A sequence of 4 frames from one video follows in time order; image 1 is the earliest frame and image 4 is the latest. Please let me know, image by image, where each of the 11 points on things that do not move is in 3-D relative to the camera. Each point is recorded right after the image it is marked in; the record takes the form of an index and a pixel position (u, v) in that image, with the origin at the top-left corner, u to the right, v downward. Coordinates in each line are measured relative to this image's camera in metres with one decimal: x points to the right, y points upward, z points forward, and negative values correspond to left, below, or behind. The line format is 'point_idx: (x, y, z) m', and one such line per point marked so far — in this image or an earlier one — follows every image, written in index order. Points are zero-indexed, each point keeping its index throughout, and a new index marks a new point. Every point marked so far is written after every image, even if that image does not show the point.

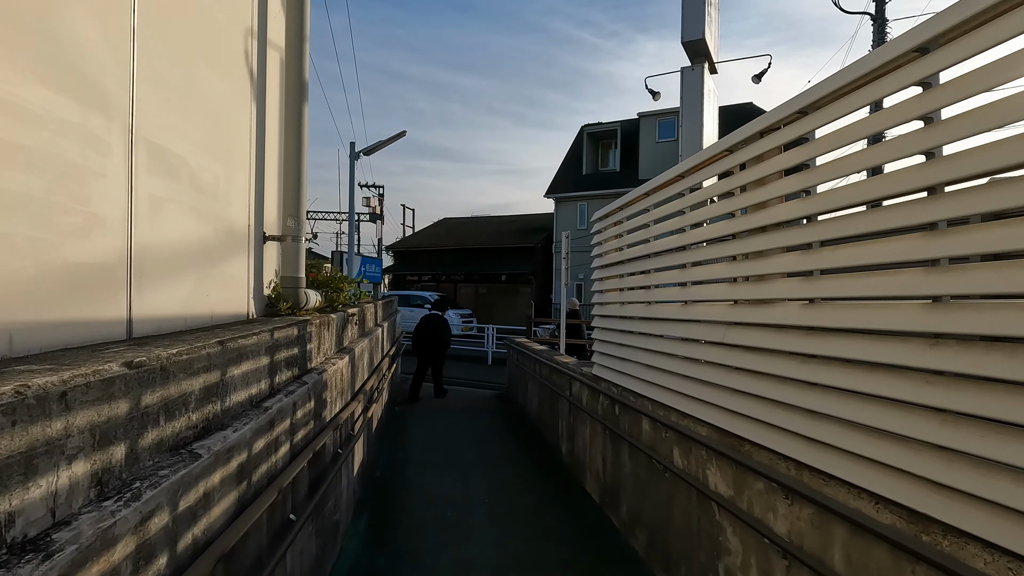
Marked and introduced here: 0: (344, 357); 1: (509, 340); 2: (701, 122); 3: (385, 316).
0: (-1.2, -0.5, +3.9) m
1: (0.0, -1.0, +10.3) m
2: (+2.6, +2.2, +7.3) m
3: (-2.0, -0.4, +8.1) m
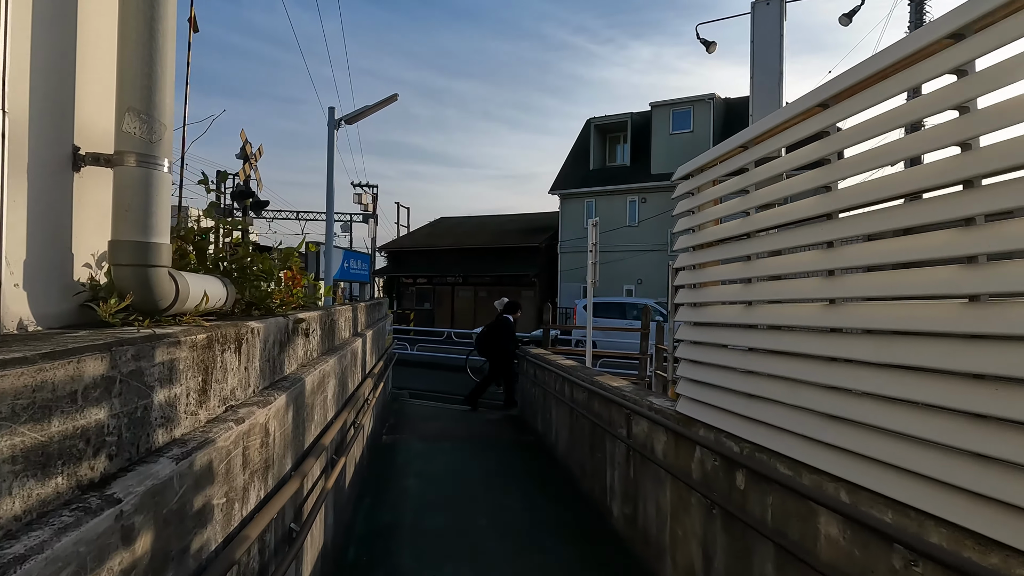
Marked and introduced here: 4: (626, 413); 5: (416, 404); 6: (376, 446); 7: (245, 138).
0: (-1.0, -0.4, +2.1) m
1: (+0.2, -1.0, +8.5) m
2: (+2.8, +2.2, +5.6) m
3: (-1.7, -0.4, +6.4) m
4: (+0.9, -0.9, +4.0) m
5: (-1.7, -2.0, +9.2) m
6: (-1.7, -1.9, +6.7) m
7: (-5.3, +3.0, +10.7) m
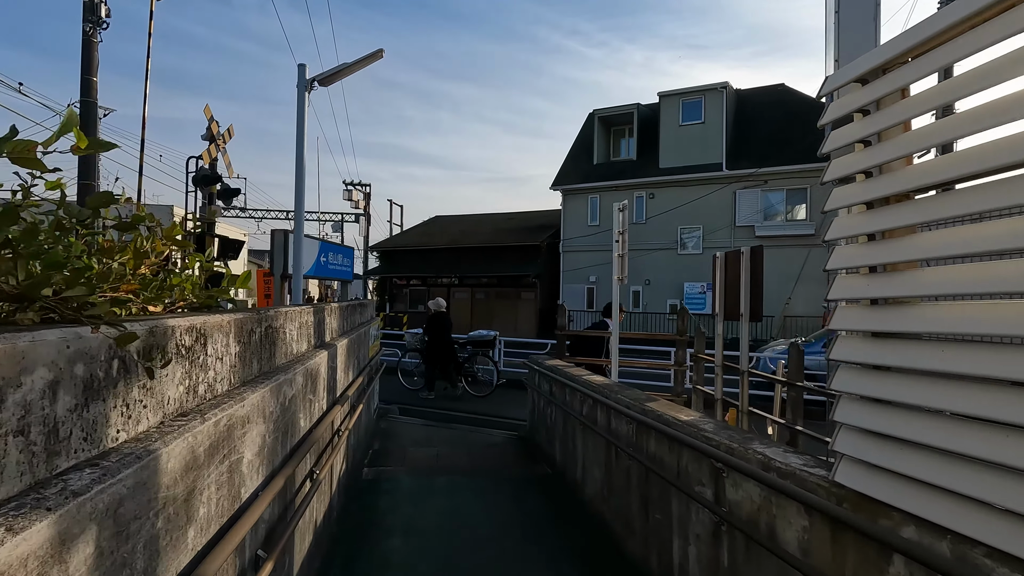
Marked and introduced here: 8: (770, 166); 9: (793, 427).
0: (-0.8, -0.4, +0.8) m
1: (+0.3, -0.9, +7.2) m
2: (+2.9, +2.3, +4.3) m
3: (-1.6, -0.4, +5.0) m
4: (+1.0, -0.9, +2.7) m
5: (-1.5, -2.0, +7.9) m
6: (-1.6, -1.9, +5.3) m
7: (-5.2, +3.0, +9.3) m
8: (+8.8, +4.2, +18.3) m
9: (+2.4, -1.2, +4.5) m
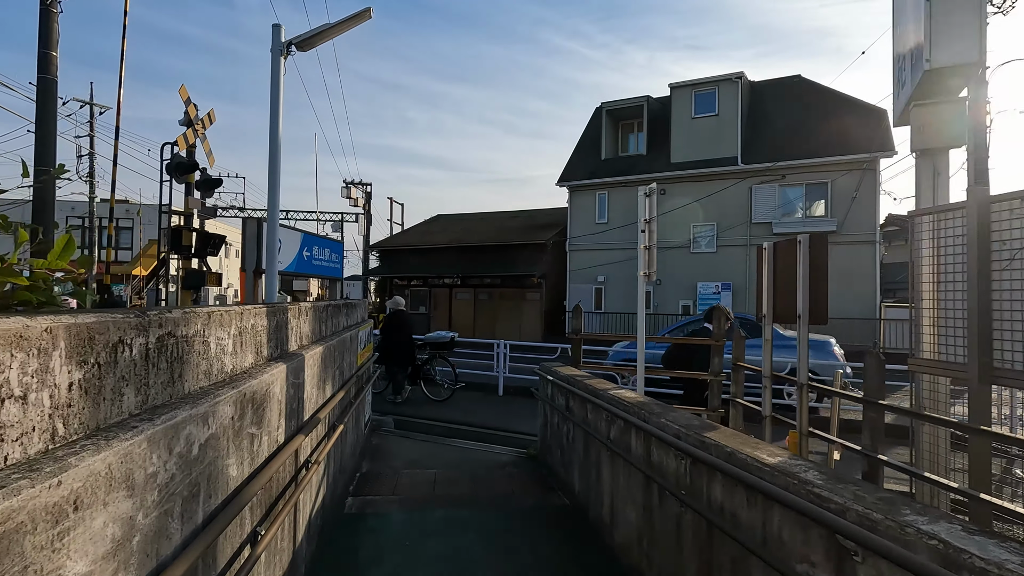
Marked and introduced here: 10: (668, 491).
0: (-0.7, -0.3, -0.1) m
1: (+0.4, -0.9, +6.3) m
2: (+3.0, +2.3, +3.4) m
3: (-1.5, -0.3, +4.2) m
4: (+1.1, -0.9, +1.8) m
5: (-1.4, -2.0, +7.0) m
6: (-1.5, -1.9, +4.4) m
7: (-5.1, +3.0, +8.5) m
8: (+9.0, +4.2, +17.4) m
9: (+2.5, -1.1, +3.6) m
10: (+0.9, -1.1, +3.0) m
